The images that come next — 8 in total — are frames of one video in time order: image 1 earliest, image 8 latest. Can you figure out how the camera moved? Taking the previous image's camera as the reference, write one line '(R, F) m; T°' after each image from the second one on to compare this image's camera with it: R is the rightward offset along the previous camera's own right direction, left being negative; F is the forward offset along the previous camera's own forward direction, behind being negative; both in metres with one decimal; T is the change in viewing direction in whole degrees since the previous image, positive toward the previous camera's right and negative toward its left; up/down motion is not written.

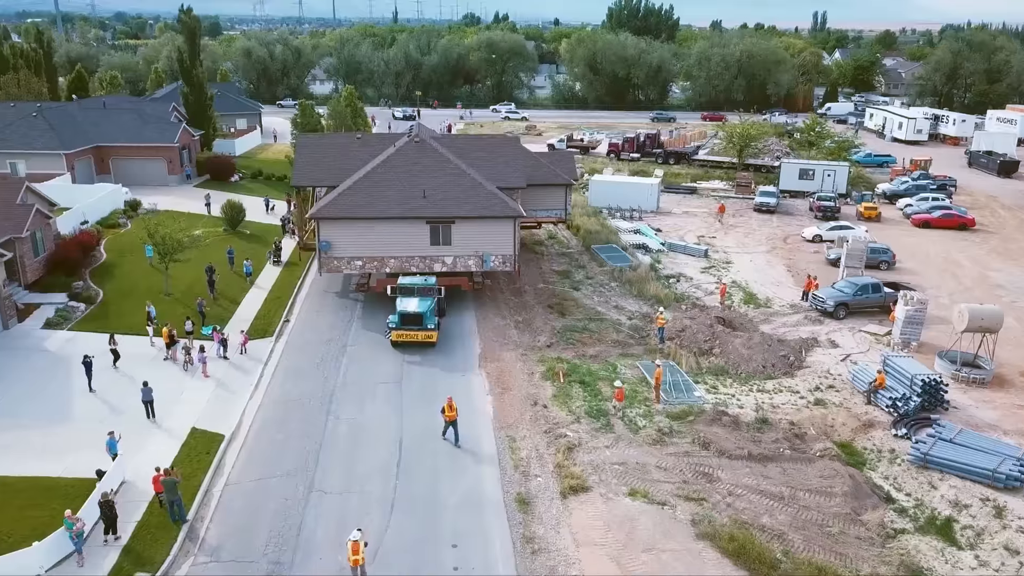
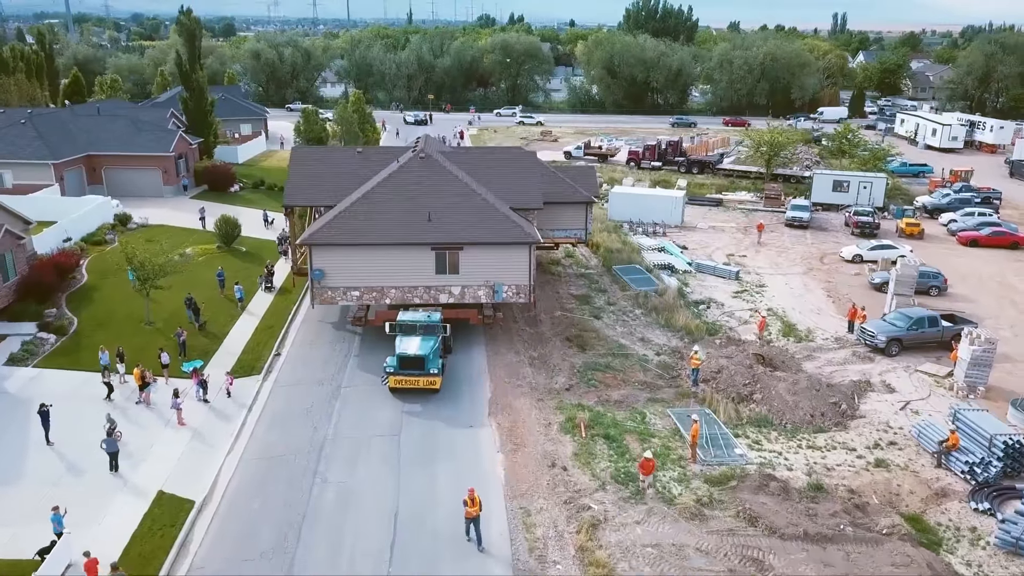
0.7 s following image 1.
(0.0, +3.0) m; -1°
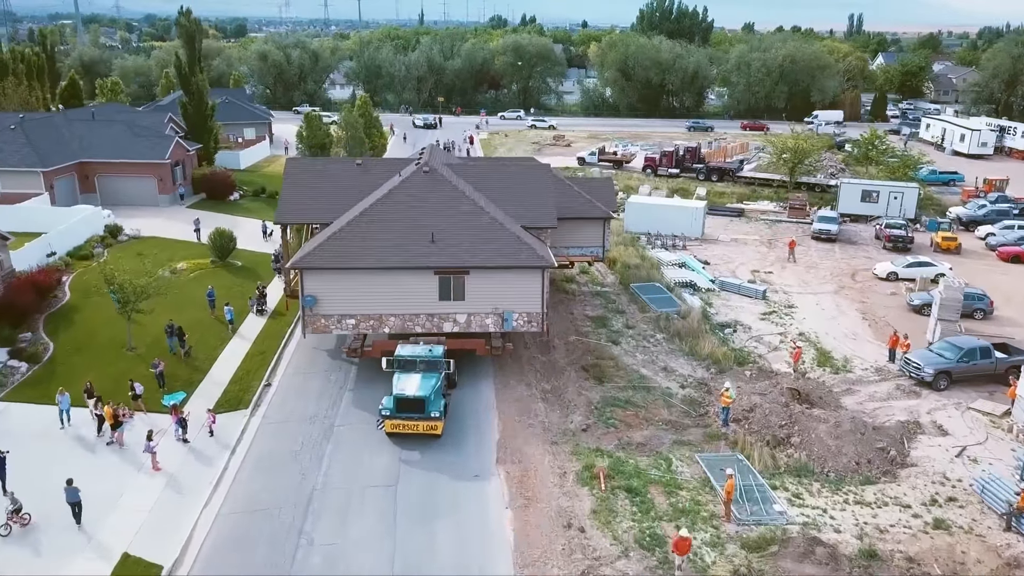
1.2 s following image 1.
(0.0, +2.3) m; -1°
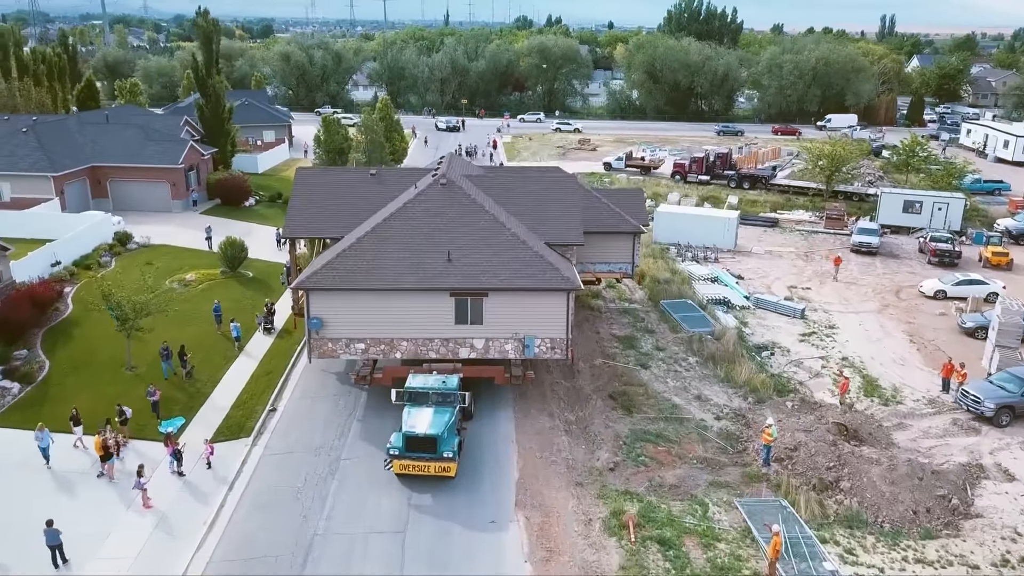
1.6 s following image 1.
(0.0, +1.8) m; -2°
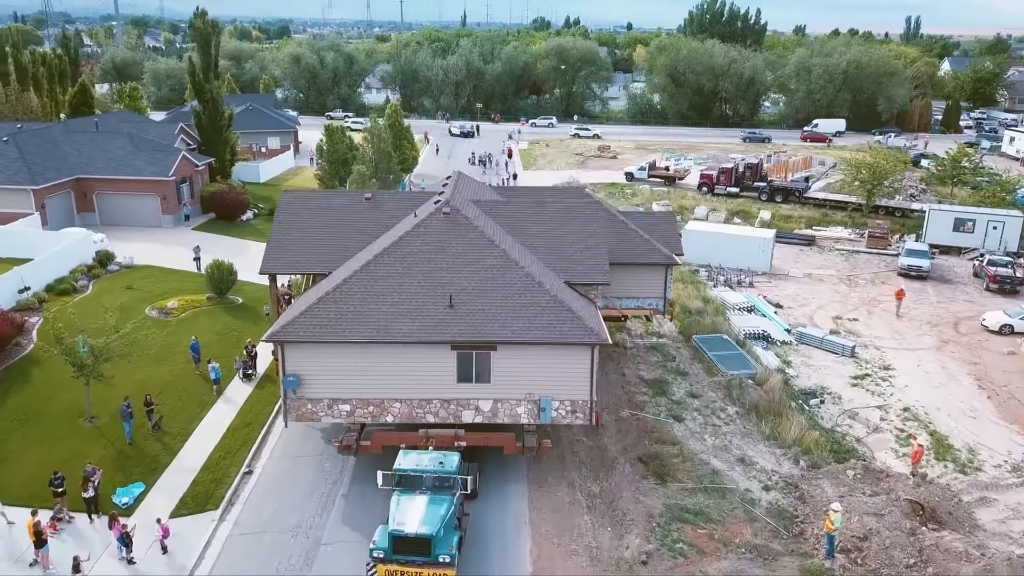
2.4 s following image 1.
(0.0, +3.4) m; -1°
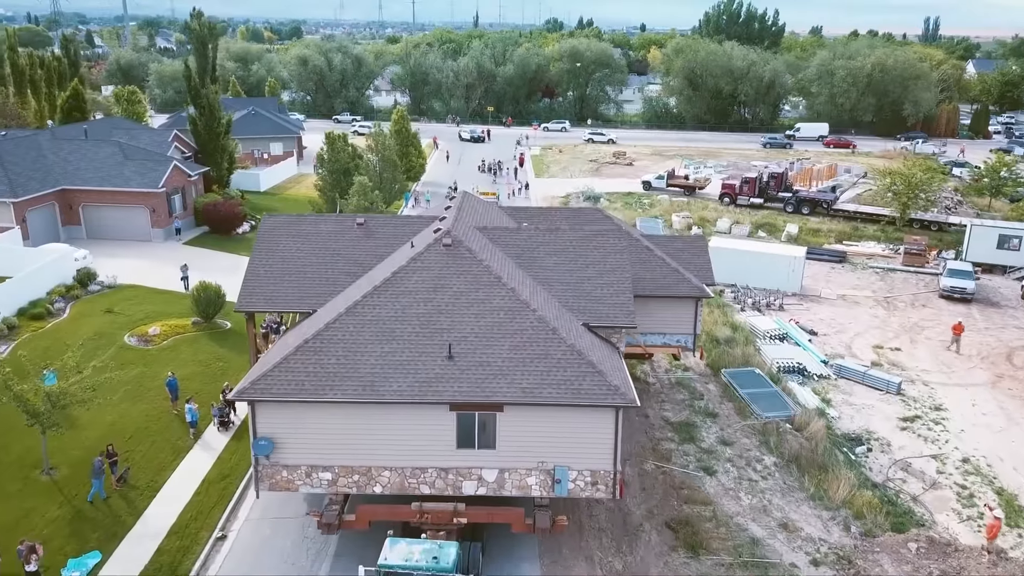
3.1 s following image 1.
(0.0, +2.6) m; -1°
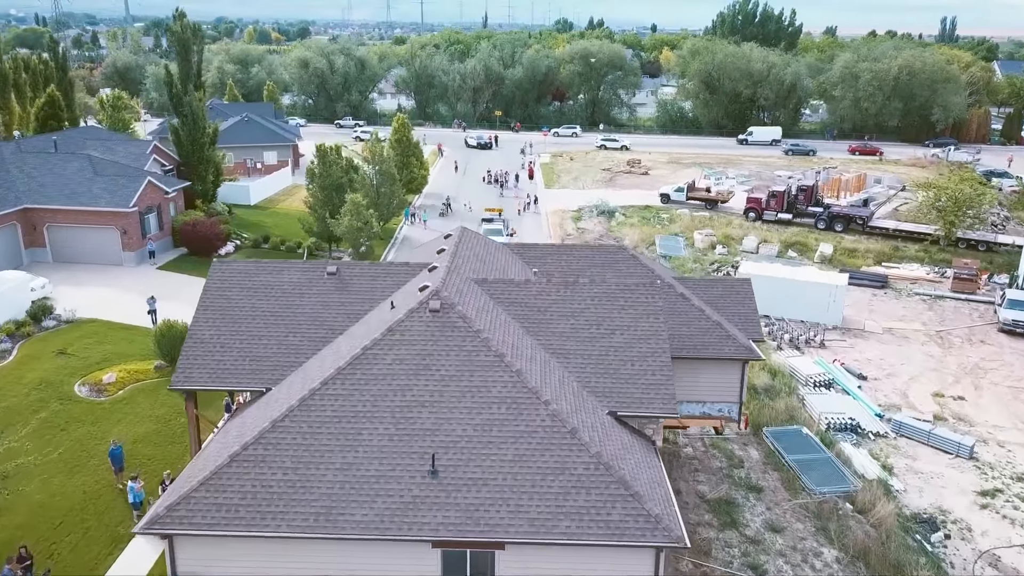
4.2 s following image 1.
(+0.1, +3.7) m; -1°
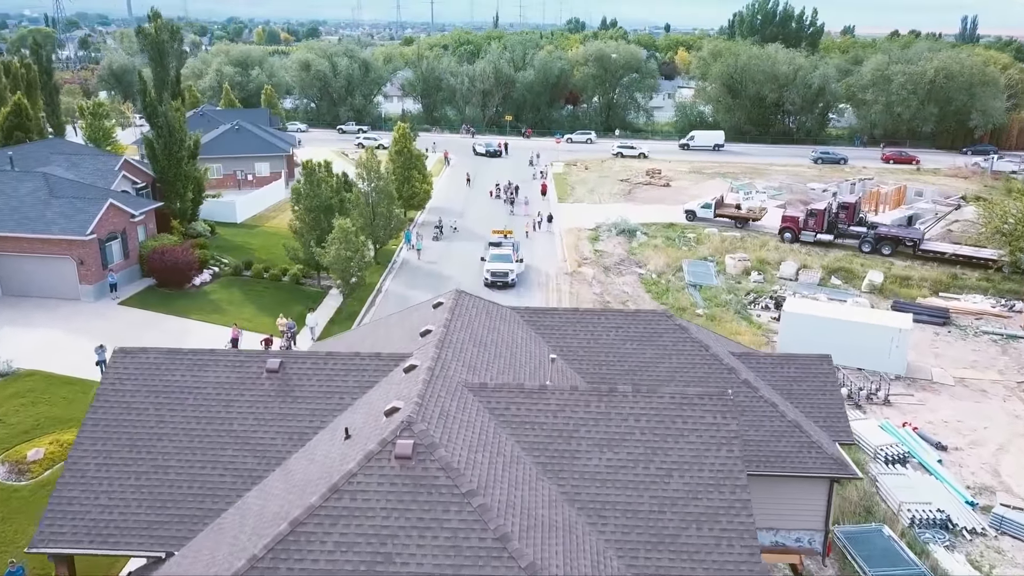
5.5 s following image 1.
(0.0, +4.4) m; -1°
